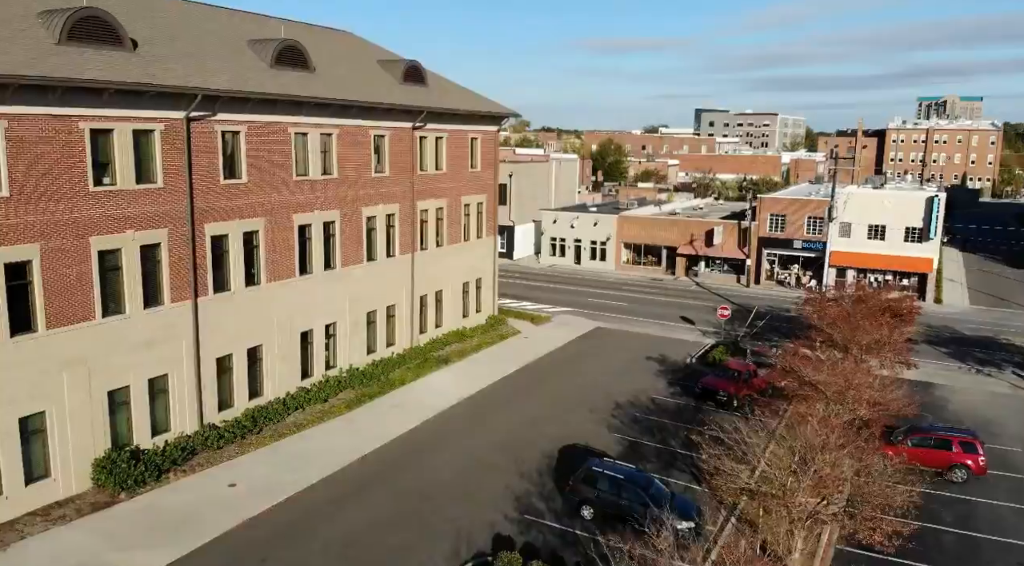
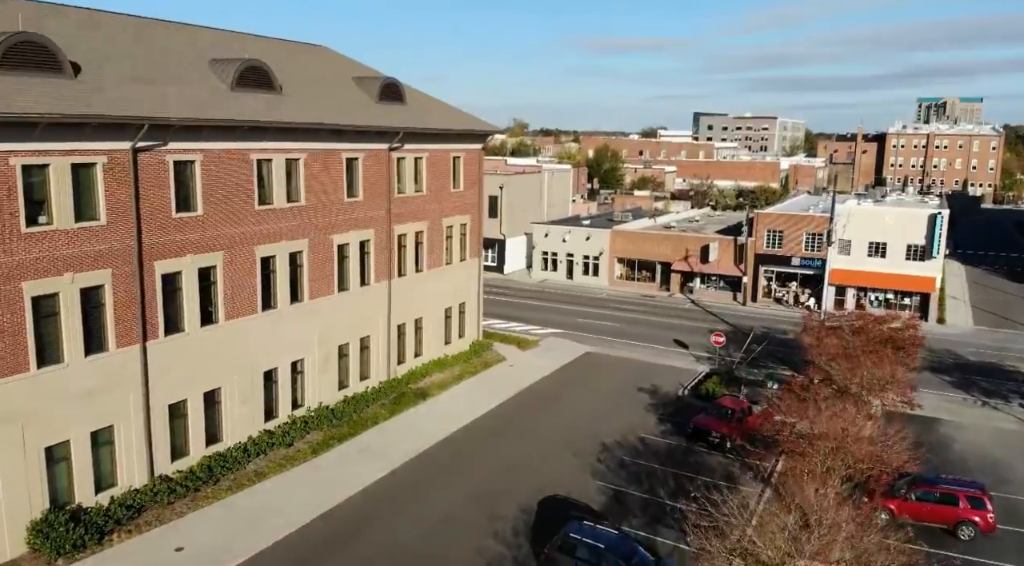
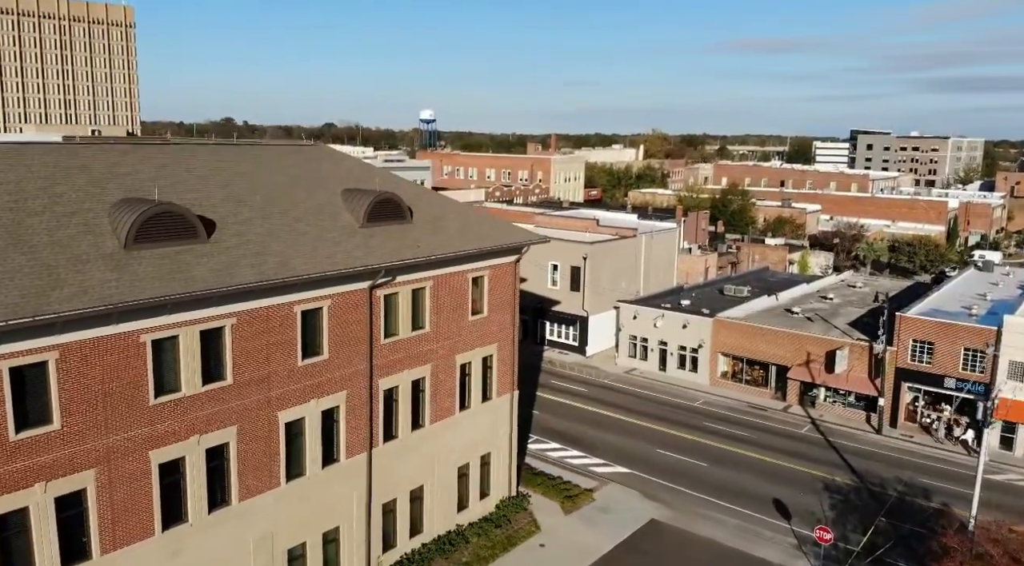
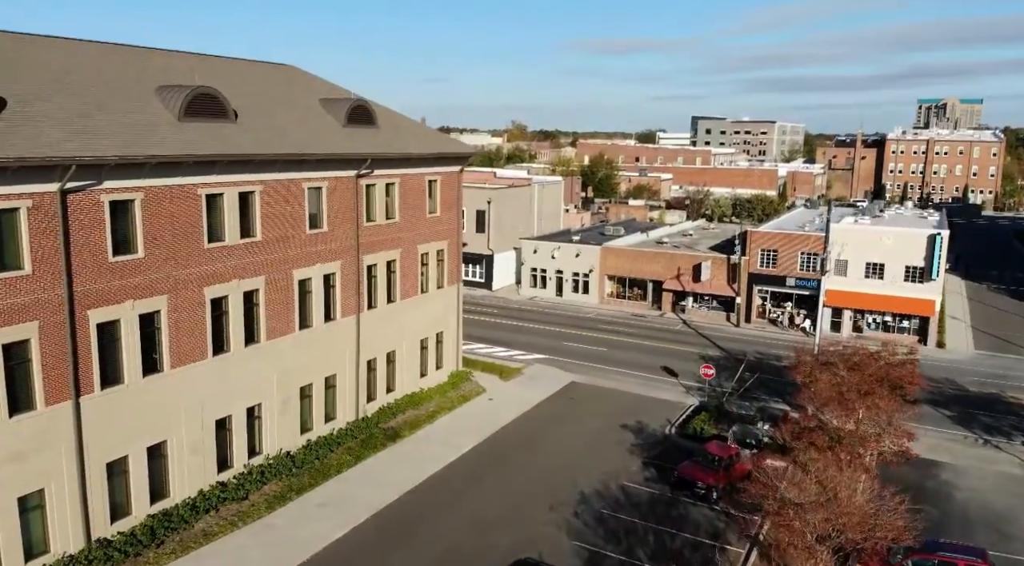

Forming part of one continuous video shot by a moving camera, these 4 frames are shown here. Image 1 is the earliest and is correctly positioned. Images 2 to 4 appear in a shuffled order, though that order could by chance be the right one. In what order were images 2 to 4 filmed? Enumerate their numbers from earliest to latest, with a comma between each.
2, 4, 3
